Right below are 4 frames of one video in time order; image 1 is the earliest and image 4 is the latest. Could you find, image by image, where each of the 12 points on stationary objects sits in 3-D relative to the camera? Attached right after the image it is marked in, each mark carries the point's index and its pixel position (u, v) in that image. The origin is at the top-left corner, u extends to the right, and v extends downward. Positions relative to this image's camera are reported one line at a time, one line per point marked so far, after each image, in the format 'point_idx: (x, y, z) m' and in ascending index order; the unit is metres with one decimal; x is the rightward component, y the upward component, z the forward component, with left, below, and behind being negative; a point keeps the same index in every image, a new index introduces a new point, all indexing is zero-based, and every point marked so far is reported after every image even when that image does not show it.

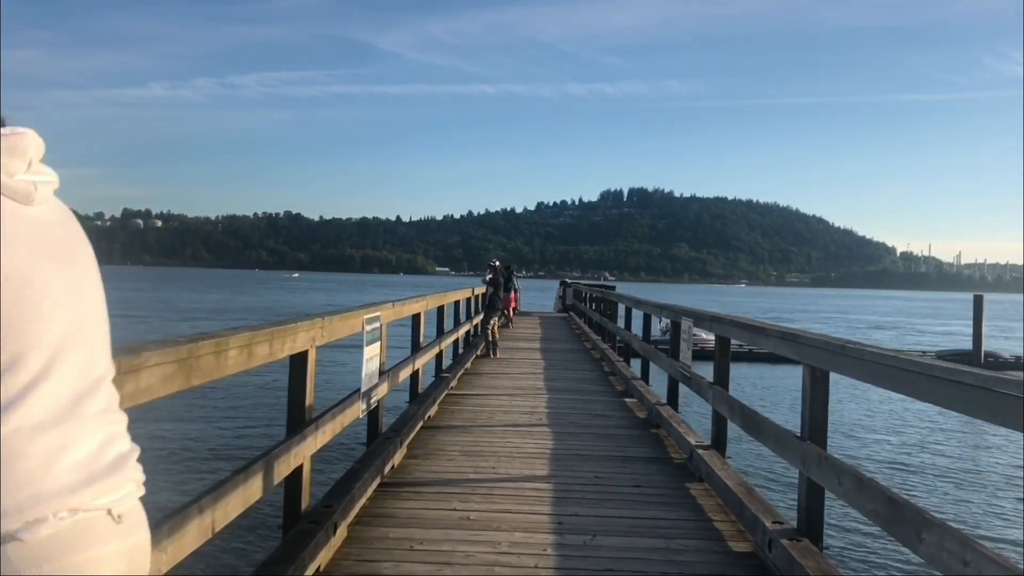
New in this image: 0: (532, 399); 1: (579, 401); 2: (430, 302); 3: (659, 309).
0: (+0.2, -1.0, +7.9) m
1: (+0.6, -1.1, +7.9) m
2: (-0.7, -0.1, +7.1) m
3: (+1.3, -0.2, +7.6) m
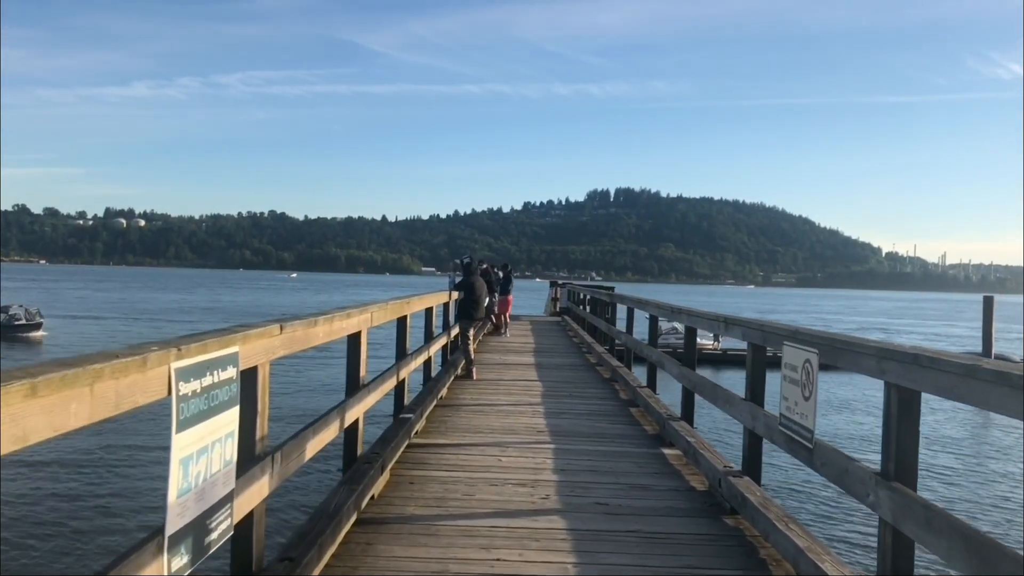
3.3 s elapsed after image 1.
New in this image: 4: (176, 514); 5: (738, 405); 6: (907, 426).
0: (+0.1, -1.1, +5.5) m
1: (+0.6, -1.1, +5.5) m
2: (-0.7, -0.1, +4.6) m
3: (+1.2, -0.2, +5.1) m
4: (-0.8, -0.5, +2.0) m
5: (+1.2, -0.6, +4.5) m
6: (+1.2, -0.4, +2.7) m
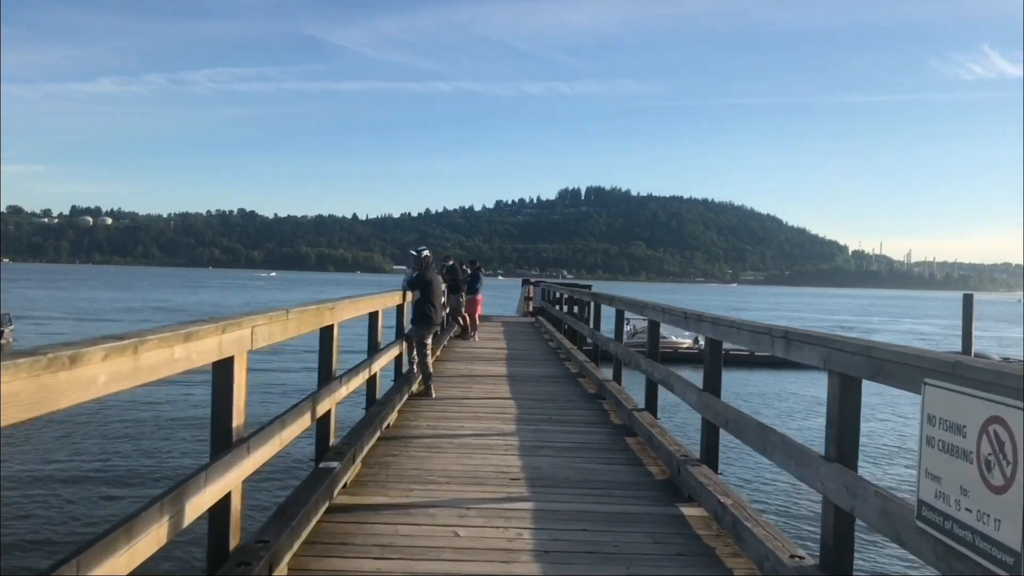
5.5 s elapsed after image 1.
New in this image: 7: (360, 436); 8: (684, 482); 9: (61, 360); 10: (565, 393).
0: (-0.1, -1.1, +3.9) m
1: (+0.4, -1.1, +3.9) m
2: (-0.9, -0.1, +3.0) m
3: (+1.1, -0.2, +3.6) m
4: (-0.8, -0.5, +0.4) m
5: (+1.0, -0.6, +3.0) m
6: (+1.1, -0.4, +1.1) m
7: (-0.9, -0.8, +5.0) m
8: (+0.9, -1.0, +4.5) m
9: (-0.8, -0.1, +1.7) m
10: (+0.5, -1.0, +8.2) m
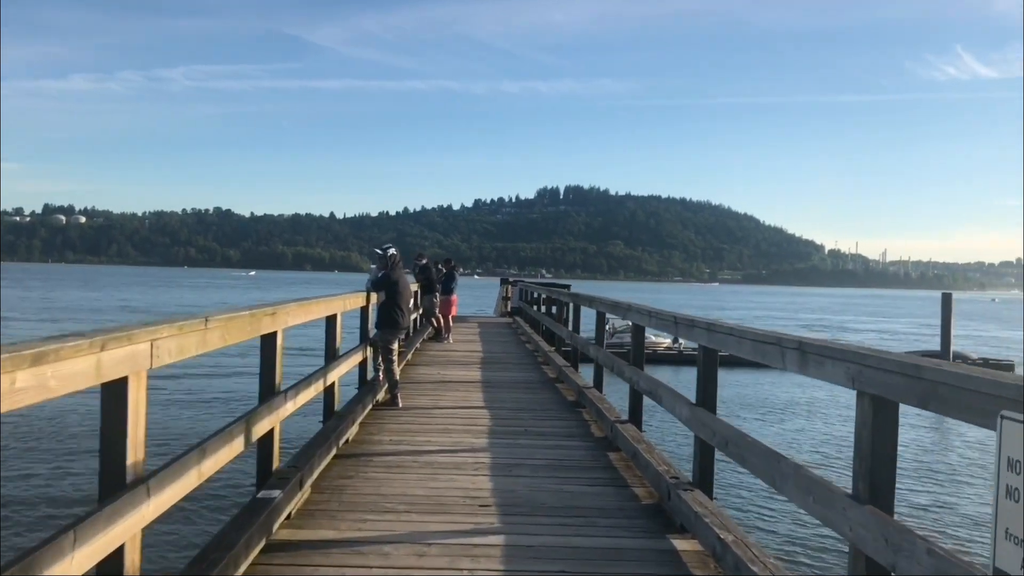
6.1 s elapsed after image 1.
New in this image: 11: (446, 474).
0: (-0.2, -1.1, +3.4) m
1: (+0.3, -1.1, +3.4) m
2: (-1.0, -0.1, +2.4) m
3: (+0.9, -0.2, +3.1) m
4: (-0.9, -0.5, -0.2) m
5: (+0.9, -0.6, +2.5) m
6: (+1.1, -0.4, +0.6) m
7: (-1.0, -0.9, +4.5) m
8: (+0.7, -1.0, +4.0) m
9: (-0.9, -0.2, +1.1) m
10: (+0.3, -1.0, +7.7) m
11: (-0.4, -1.0, +4.8) m
